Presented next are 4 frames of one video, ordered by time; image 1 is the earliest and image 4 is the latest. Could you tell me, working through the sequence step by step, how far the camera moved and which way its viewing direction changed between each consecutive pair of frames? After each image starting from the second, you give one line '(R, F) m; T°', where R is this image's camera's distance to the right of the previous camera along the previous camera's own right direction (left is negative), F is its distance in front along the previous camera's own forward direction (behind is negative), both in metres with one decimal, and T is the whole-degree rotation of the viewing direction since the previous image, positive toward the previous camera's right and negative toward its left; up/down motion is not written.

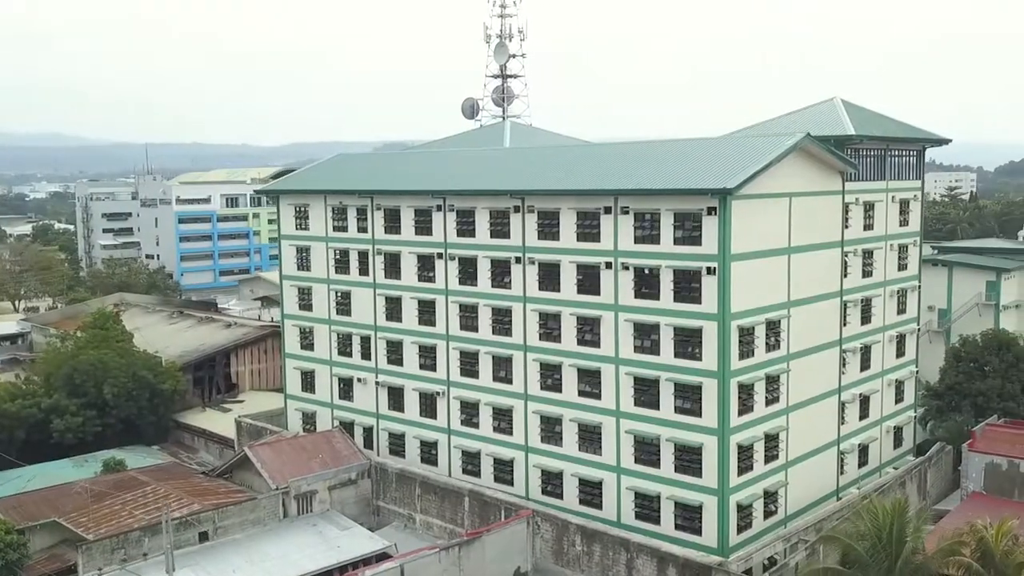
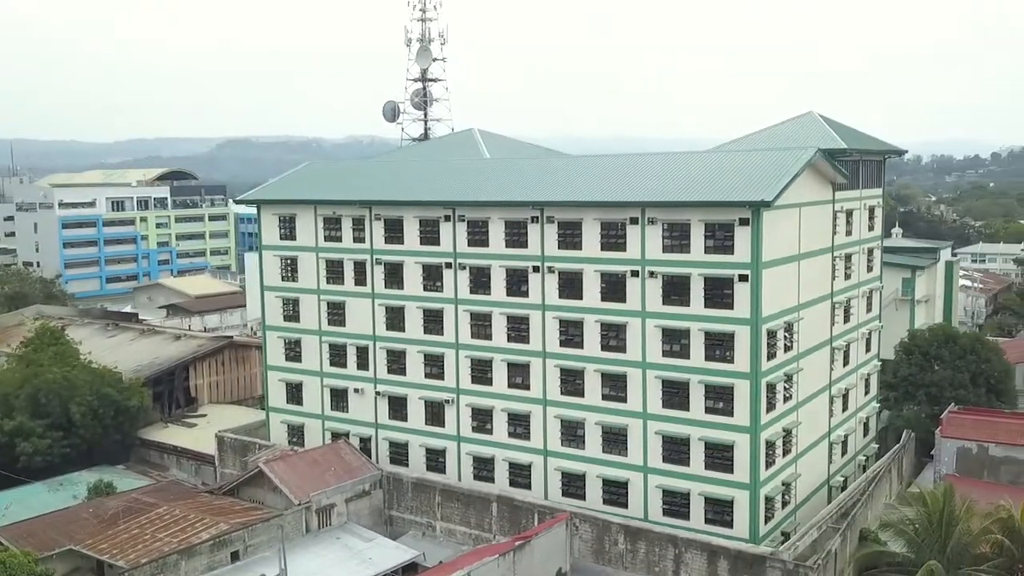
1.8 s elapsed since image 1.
(-3.7, -0.3) m; +7°
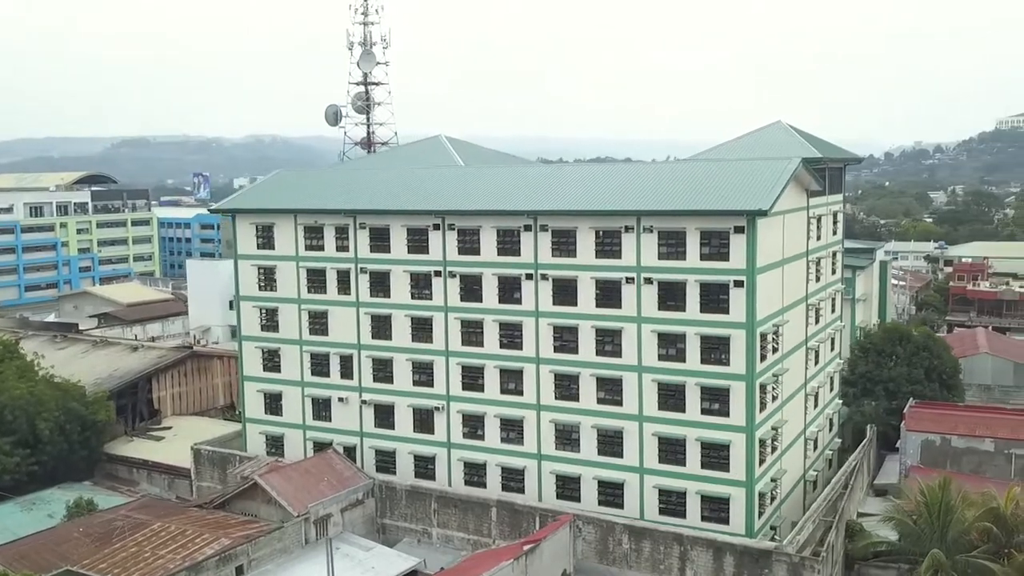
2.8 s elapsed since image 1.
(-1.9, -0.3) m; +5°
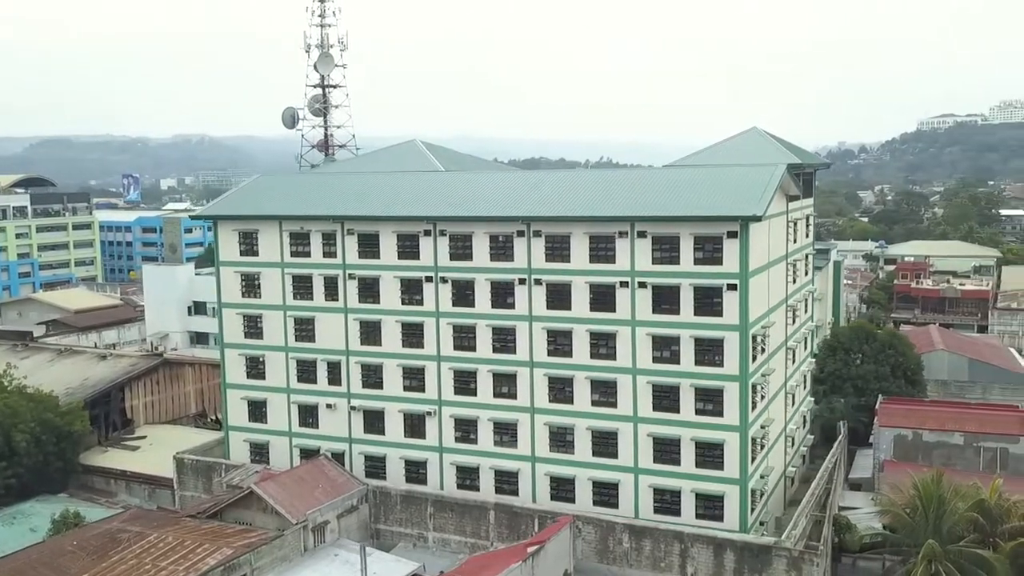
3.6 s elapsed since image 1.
(-1.3, -0.3) m; +3°
